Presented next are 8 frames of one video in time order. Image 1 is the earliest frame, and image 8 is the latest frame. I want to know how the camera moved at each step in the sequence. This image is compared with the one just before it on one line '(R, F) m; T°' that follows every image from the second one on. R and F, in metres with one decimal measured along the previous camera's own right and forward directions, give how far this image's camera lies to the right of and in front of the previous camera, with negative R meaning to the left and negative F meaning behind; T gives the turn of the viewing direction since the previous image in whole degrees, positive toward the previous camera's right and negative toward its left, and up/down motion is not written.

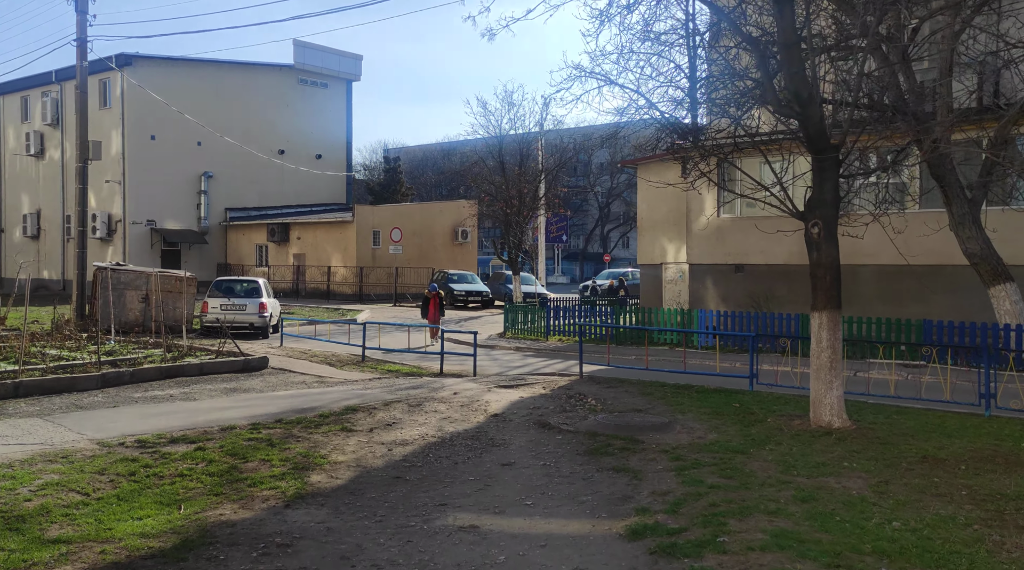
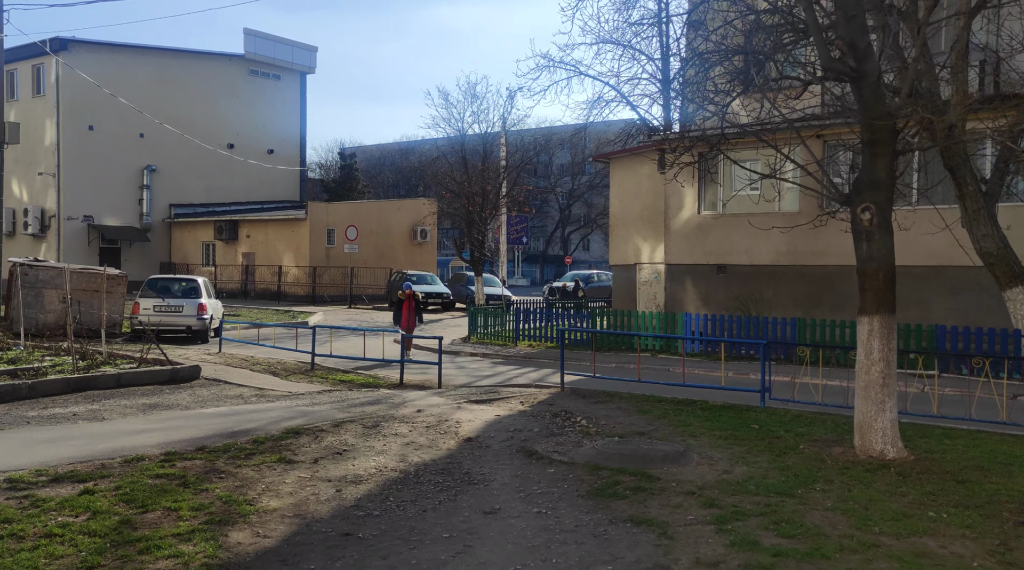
(-0.2, +1.6) m; +3°
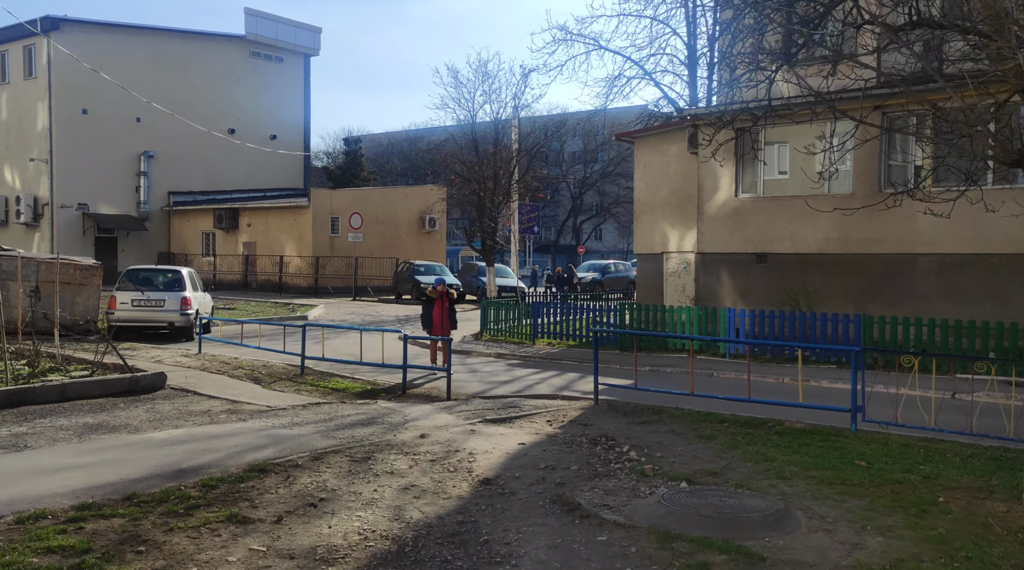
(-0.2, +1.9) m; -1°
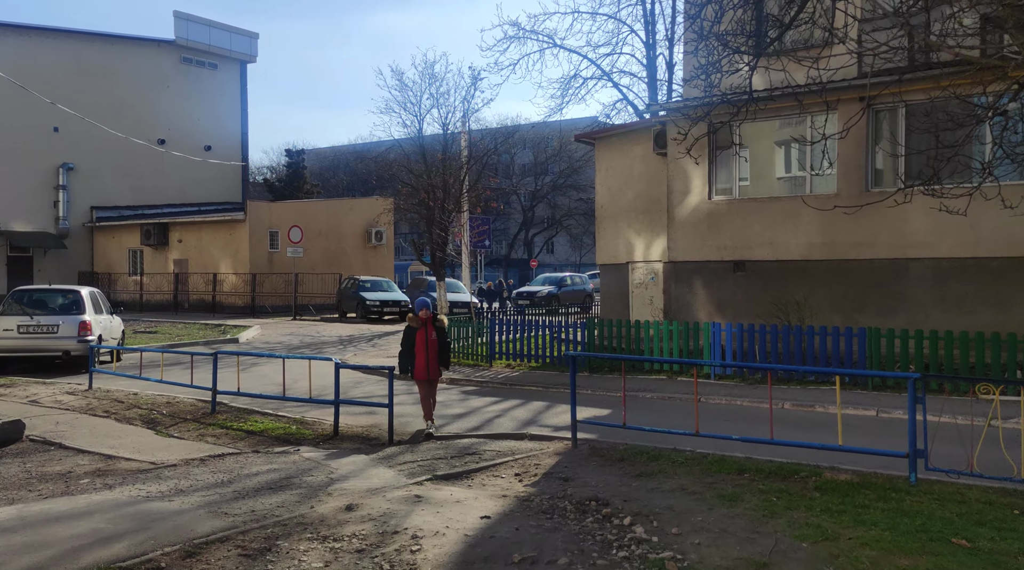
(0.0, +1.8) m; +3°
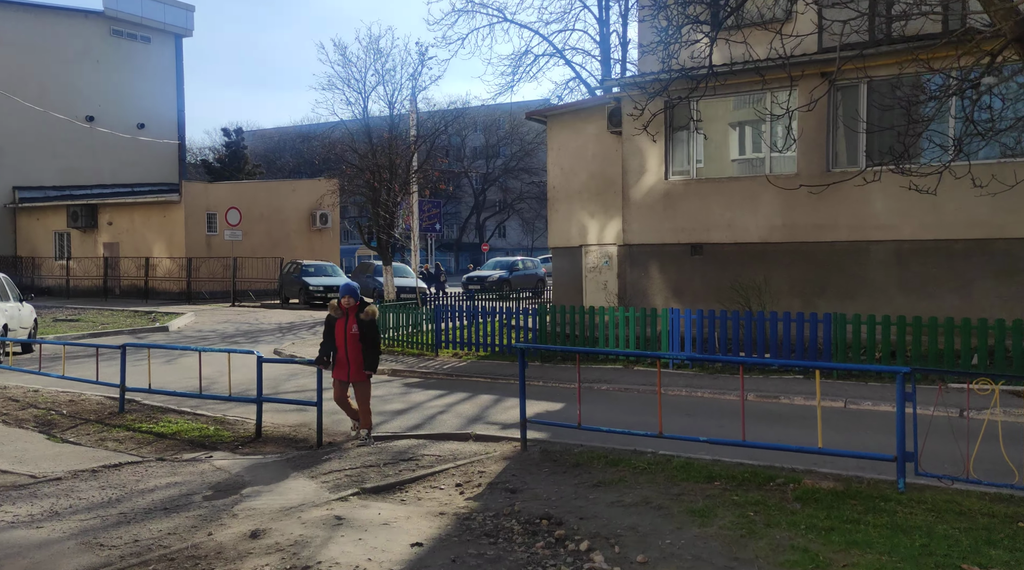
(+0.1, +0.8) m; +3°
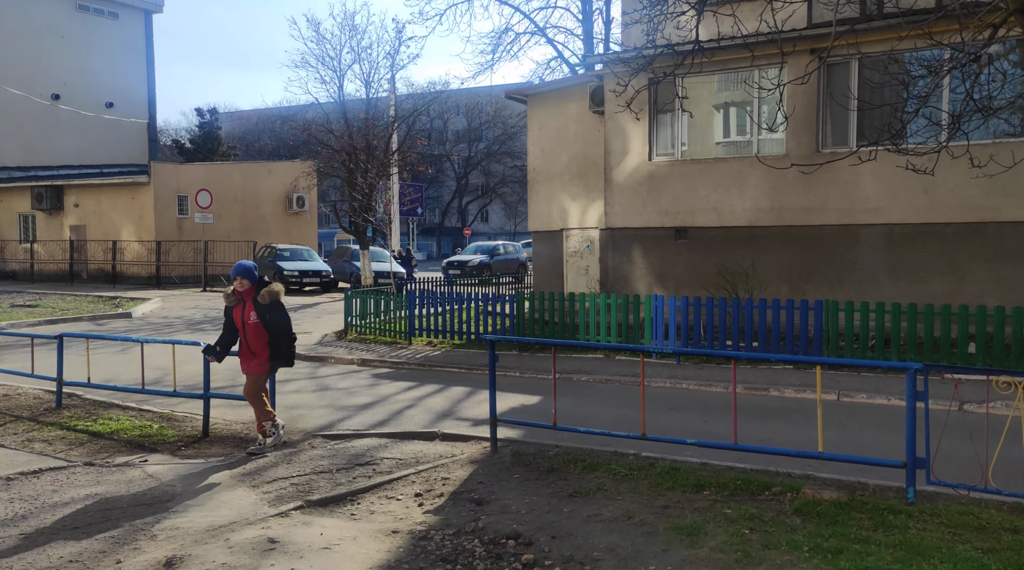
(+0.1, +0.6) m; +1°
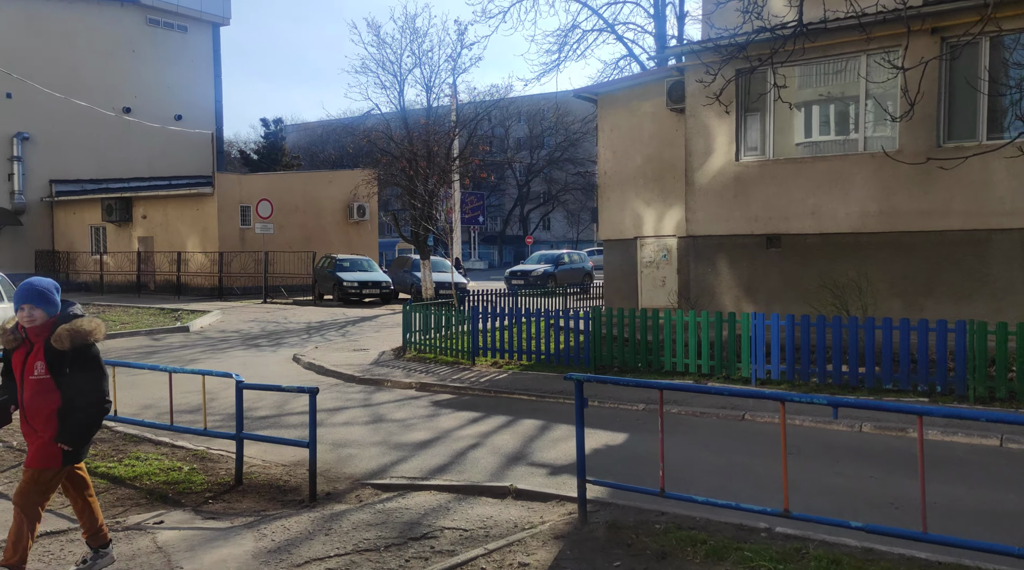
(-0.2, +1.2) m; -4°
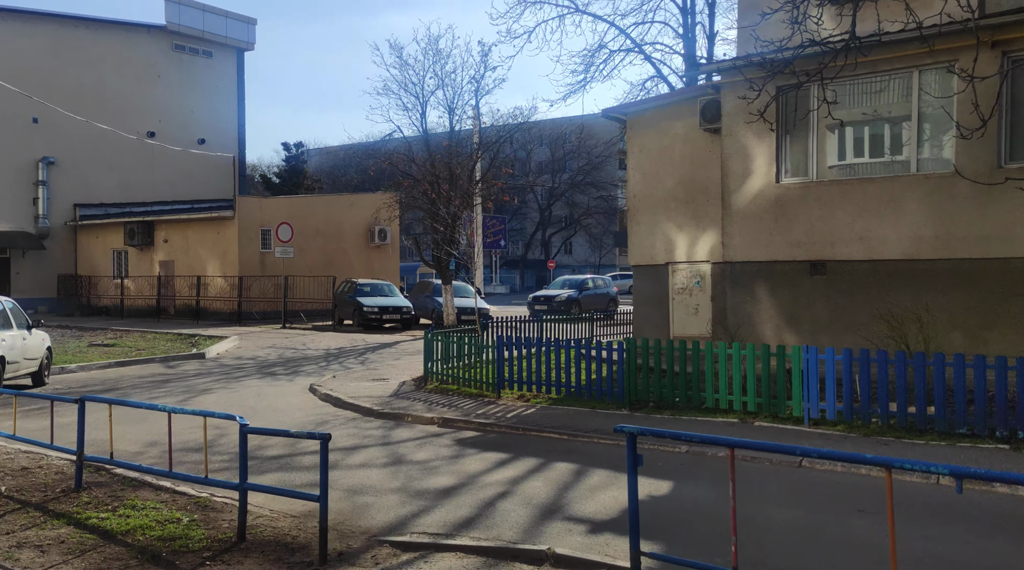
(-0.1, +0.7) m; -1°
